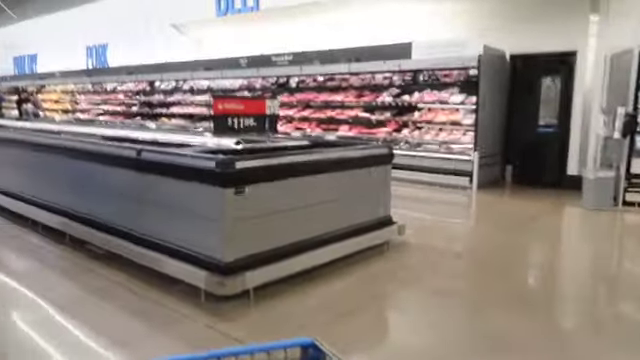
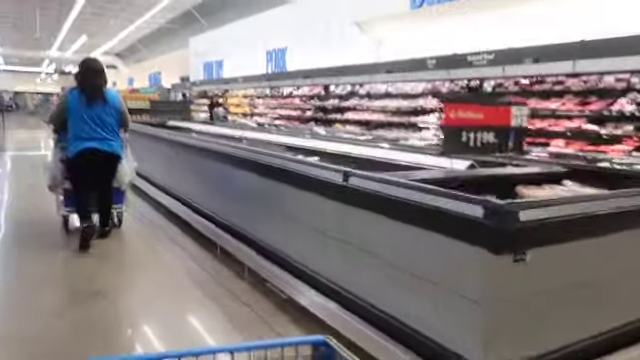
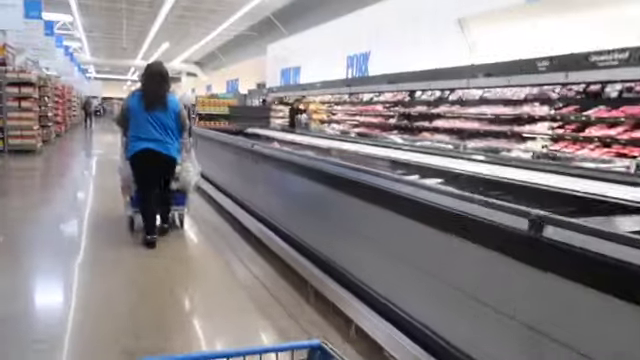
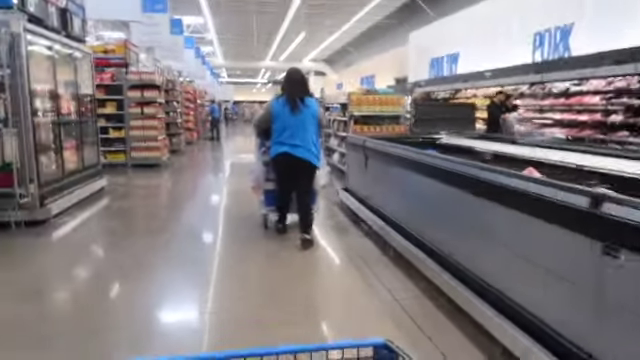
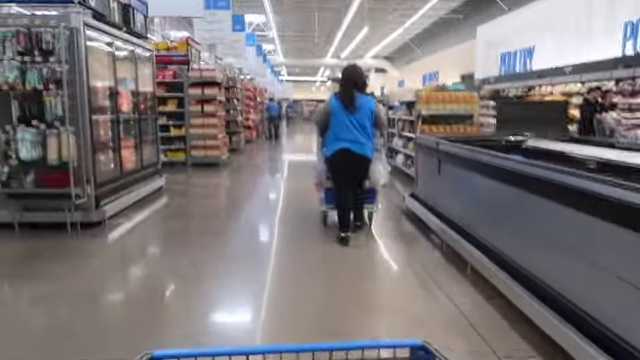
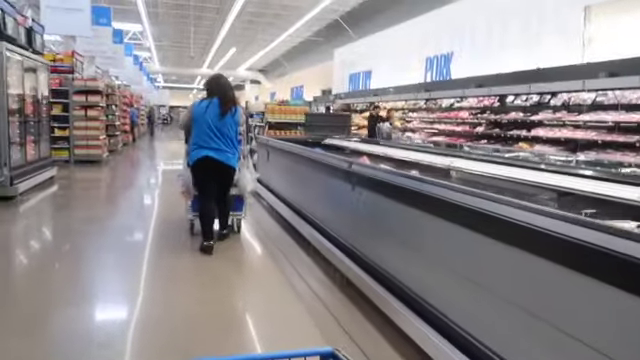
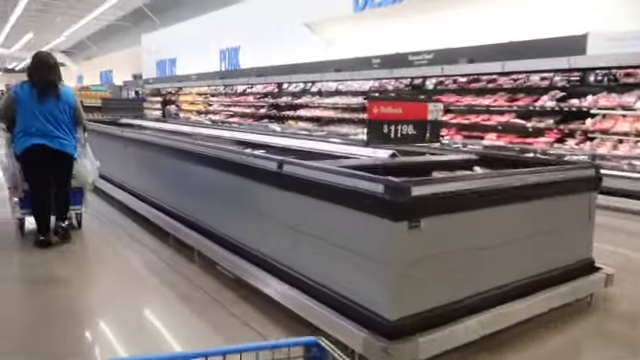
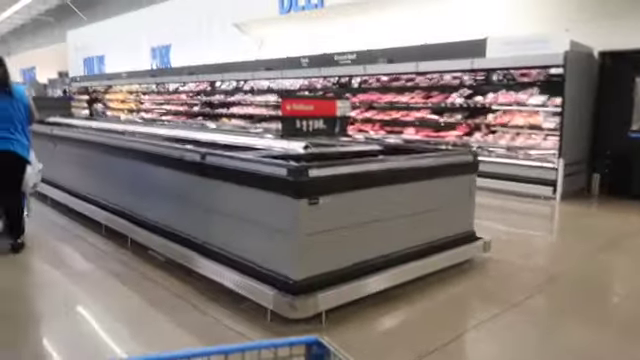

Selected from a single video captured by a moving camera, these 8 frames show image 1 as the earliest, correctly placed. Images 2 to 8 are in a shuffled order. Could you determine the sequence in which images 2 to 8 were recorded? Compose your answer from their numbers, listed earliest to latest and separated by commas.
8, 7, 2, 3, 6, 4, 5
